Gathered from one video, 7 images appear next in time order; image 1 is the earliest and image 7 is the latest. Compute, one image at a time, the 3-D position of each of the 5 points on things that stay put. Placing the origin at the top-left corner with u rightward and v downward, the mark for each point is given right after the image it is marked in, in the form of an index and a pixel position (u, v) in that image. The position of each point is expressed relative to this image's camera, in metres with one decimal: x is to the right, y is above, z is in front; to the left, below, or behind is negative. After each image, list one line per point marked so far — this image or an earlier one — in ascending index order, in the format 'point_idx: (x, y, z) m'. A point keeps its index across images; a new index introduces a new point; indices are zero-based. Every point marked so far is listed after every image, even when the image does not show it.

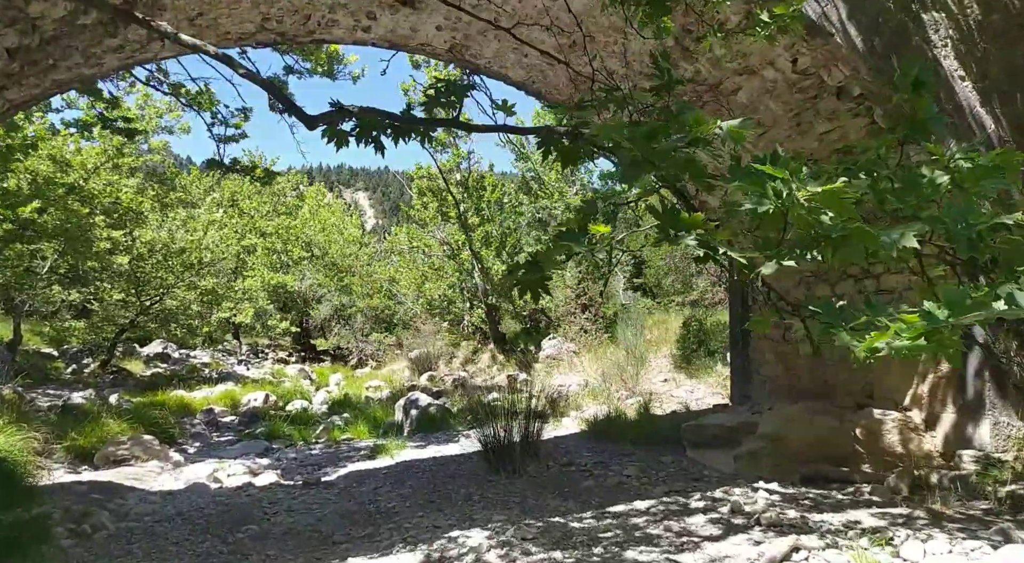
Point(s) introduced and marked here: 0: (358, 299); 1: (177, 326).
0: (-4.5, -0.5, +18.0) m
1: (-7.6, -1.0, +13.9) m
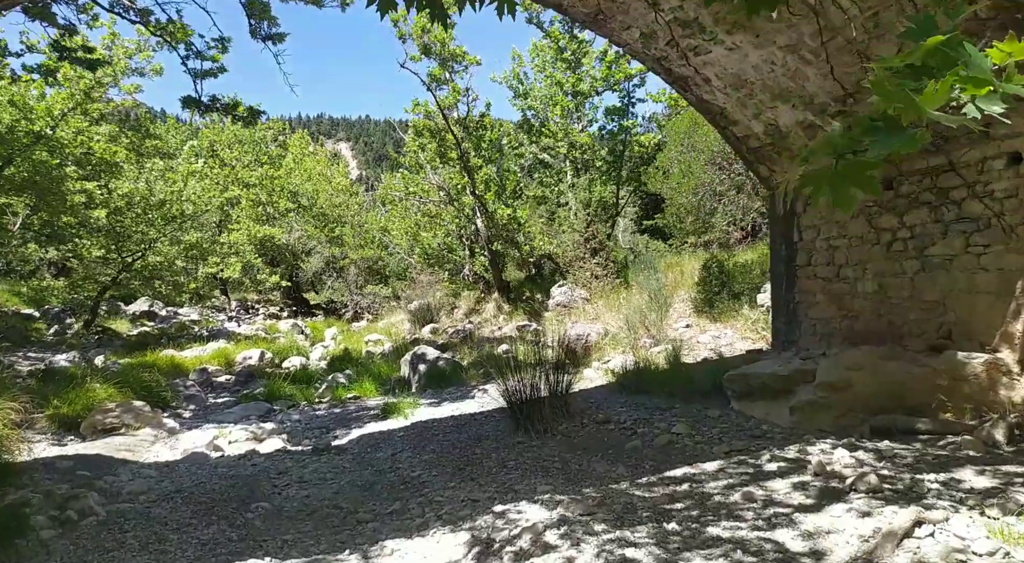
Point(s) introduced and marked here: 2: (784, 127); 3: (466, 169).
0: (-4.5, +0.9, +17.4) m
1: (-7.5, 0.0, +13.2) m
2: (+2.1, +1.2, +4.8) m
3: (-0.8, +1.9, +10.4) m
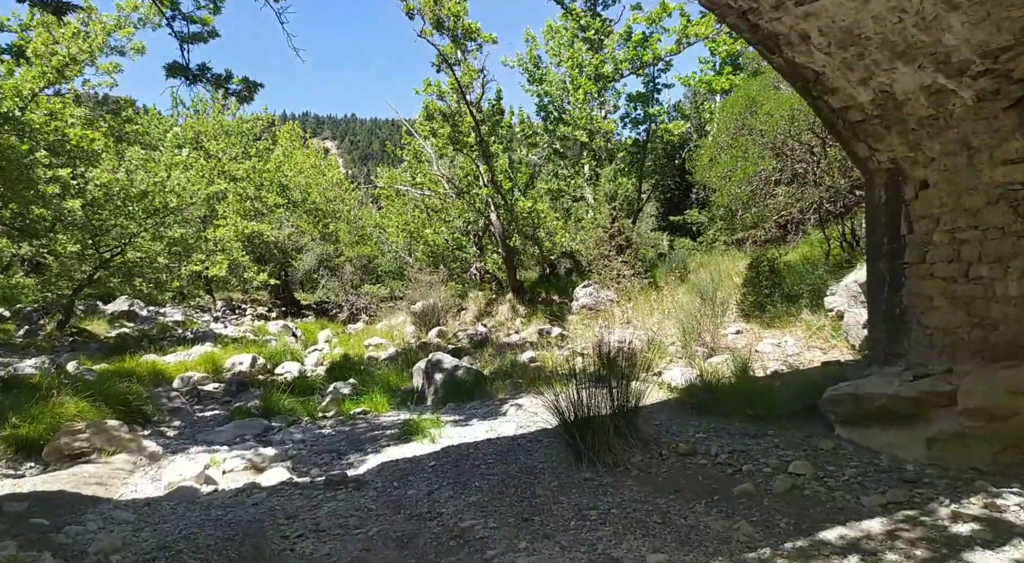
0: (-4.4, +0.9, +16.4) m
1: (-7.3, 0.0, +12.2) m
2: (+2.5, +1.2, +4.0) m
3: (-0.5, +1.9, +9.5) m
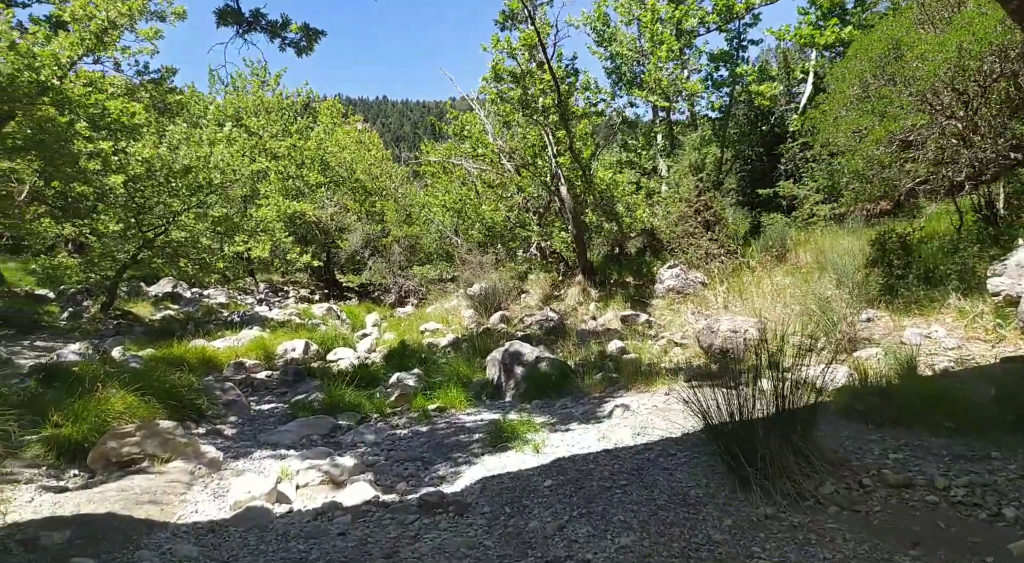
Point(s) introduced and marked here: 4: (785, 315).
0: (-3.0, +1.4, +15.7) m
1: (-6.1, +0.4, +11.7) m
2: (+3.3, +1.3, +3.0) m
3: (+0.6, +2.2, +8.6) m
4: (+2.7, -0.3, +6.2) m
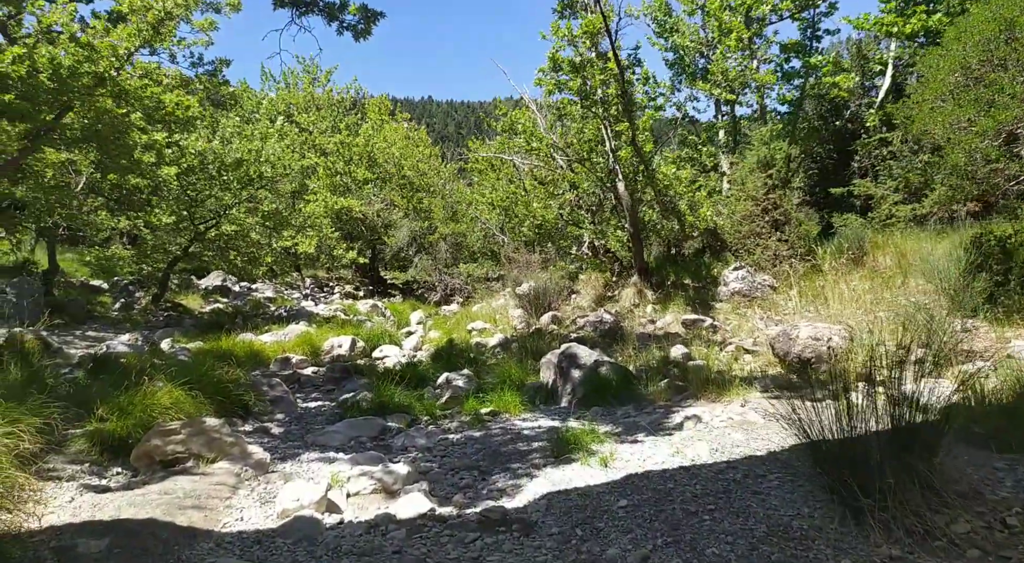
0: (-1.8, +1.5, +15.5) m
1: (-5.2, +0.5, +11.7) m
2: (+3.6, +1.3, +2.4) m
3: (+1.3, +2.2, +8.2) m
4: (+3.3, -0.4, +5.6) m
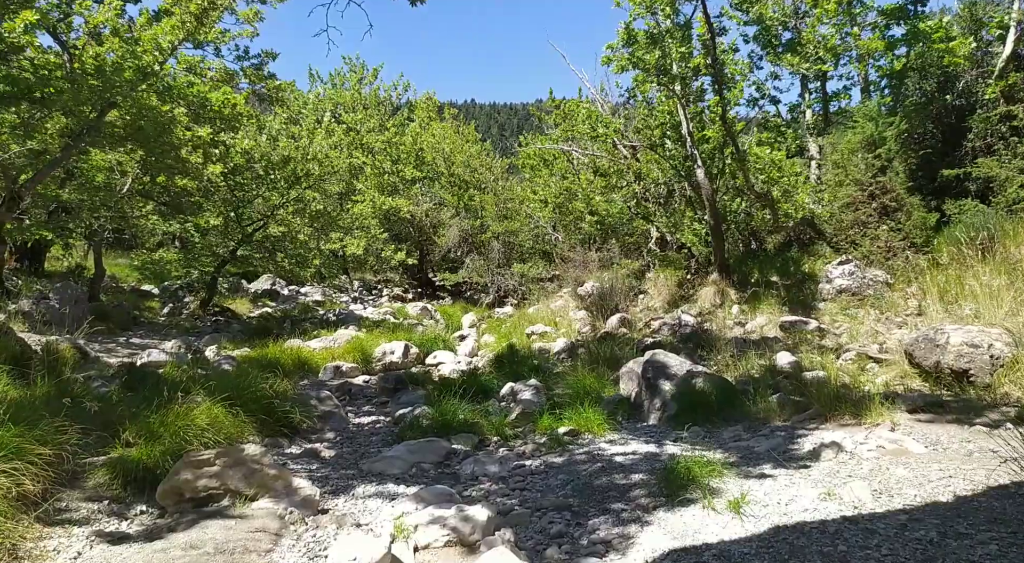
0: (-0.5, +1.4, +14.8) m
1: (-4.2, +0.5, +11.2) m
2: (+4.0, +1.3, +1.4) m
3: (+2.1, +2.2, +7.3) m
4: (+3.9, -0.3, +4.6) m
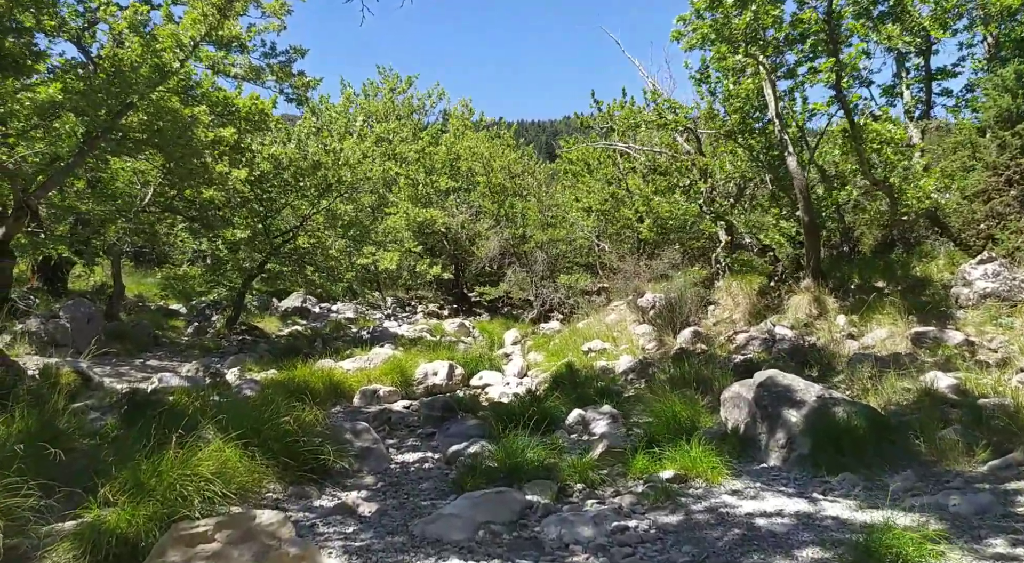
0: (+0.4, +1.1, +13.9) m
1: (-3.3, +0.2, +10.4) m
2: (+4.4, +1.5, +0.2) m
3: (+2.7, +2.2, +6.3) m
4: (+4.4, -0.3, +3.4) m
